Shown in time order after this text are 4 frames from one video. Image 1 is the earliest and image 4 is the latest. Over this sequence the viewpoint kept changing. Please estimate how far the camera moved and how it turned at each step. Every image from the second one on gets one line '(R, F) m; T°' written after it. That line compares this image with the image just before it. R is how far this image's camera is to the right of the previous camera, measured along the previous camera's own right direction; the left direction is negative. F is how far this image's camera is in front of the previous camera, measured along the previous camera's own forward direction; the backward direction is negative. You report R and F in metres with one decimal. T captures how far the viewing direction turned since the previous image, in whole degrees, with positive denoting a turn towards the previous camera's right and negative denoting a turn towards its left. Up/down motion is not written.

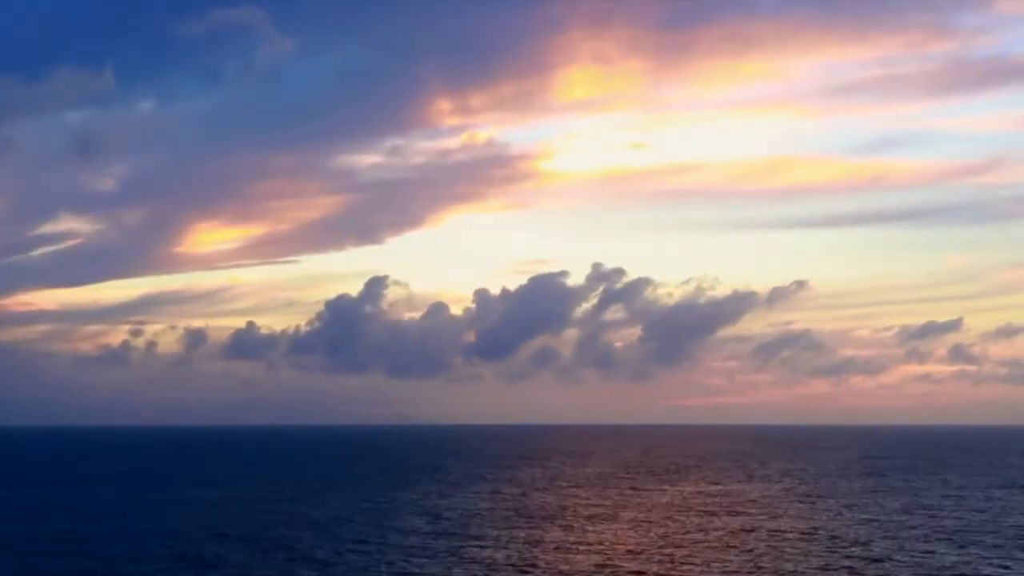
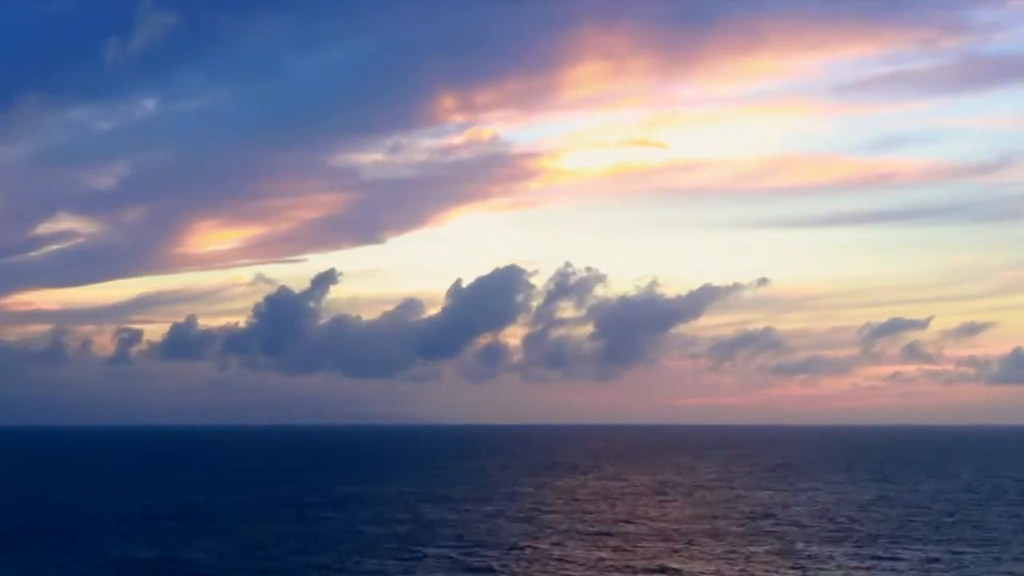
(-10.8, -0.1) m; 0°
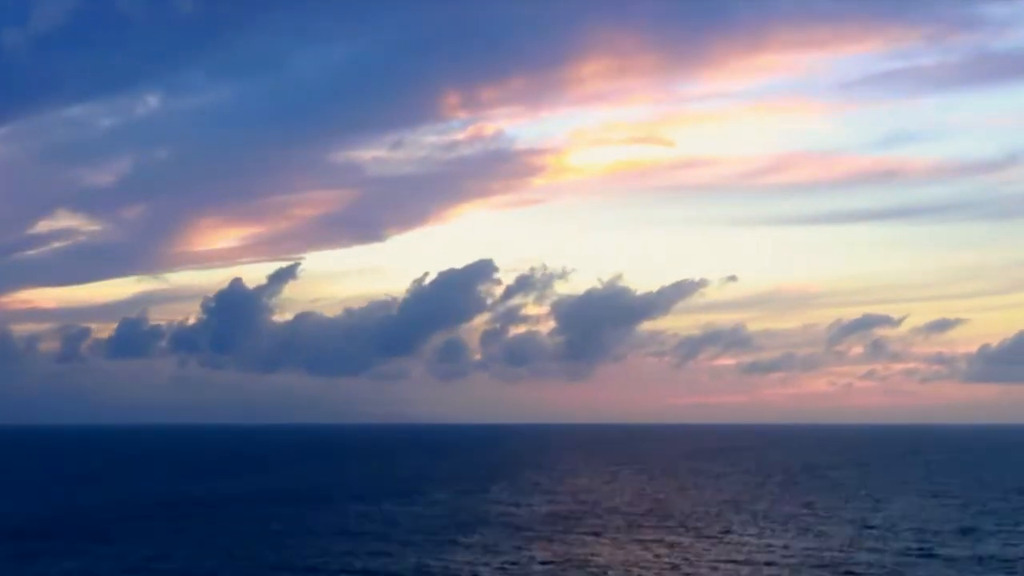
(+3.0, +0.7) m; 0°
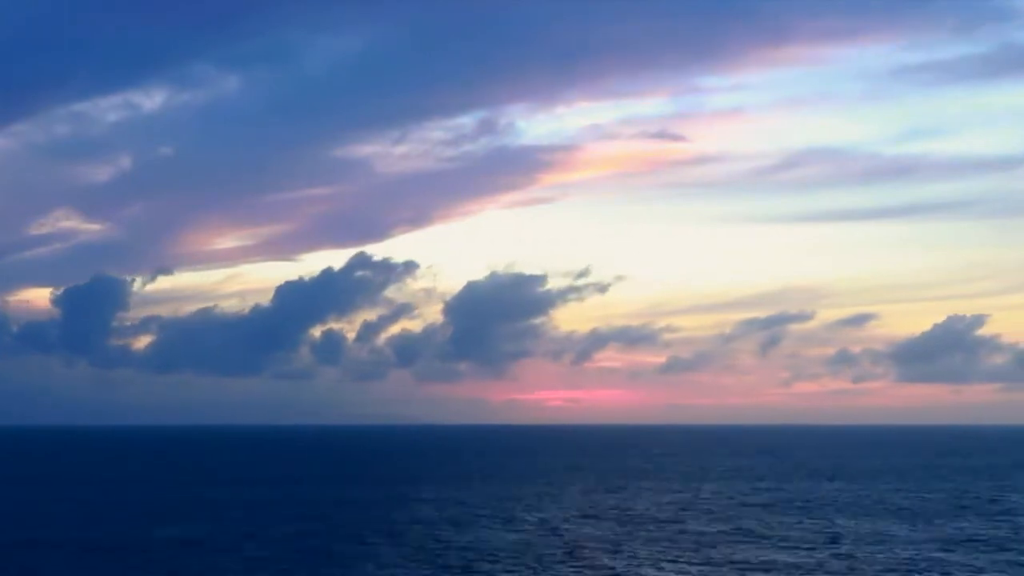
(+11.2, +6.0) m; 0°
